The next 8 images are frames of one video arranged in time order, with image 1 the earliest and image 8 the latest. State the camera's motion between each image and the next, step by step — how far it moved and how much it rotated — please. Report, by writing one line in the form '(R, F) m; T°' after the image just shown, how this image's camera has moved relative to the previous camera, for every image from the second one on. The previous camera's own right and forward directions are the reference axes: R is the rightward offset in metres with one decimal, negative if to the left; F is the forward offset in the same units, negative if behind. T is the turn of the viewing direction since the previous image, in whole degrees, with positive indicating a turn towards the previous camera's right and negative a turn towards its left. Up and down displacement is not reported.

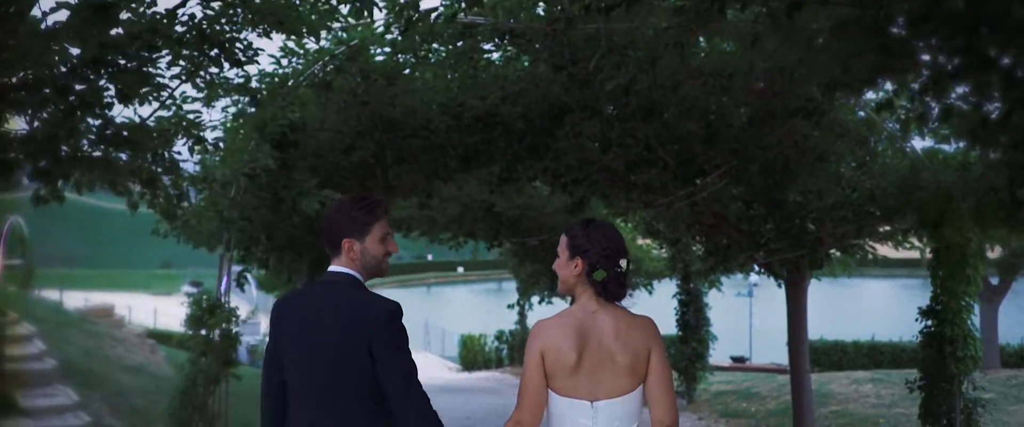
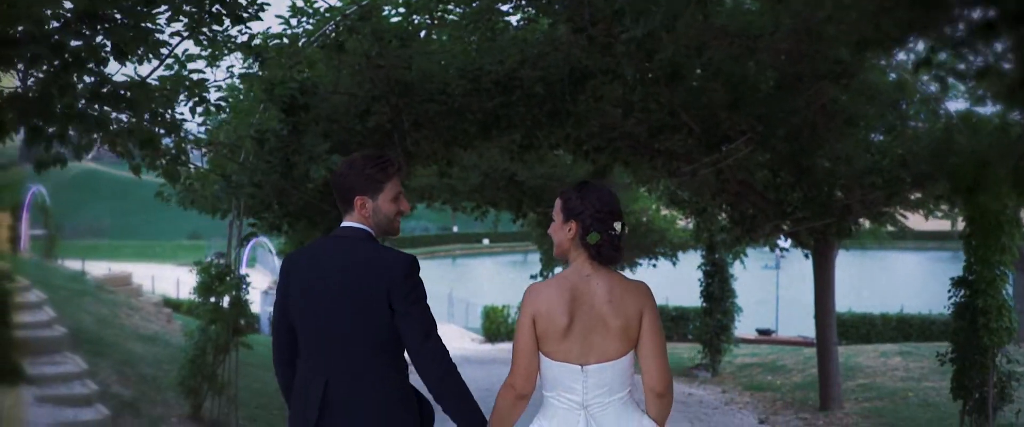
(+0.1, +0.2) m; -1°
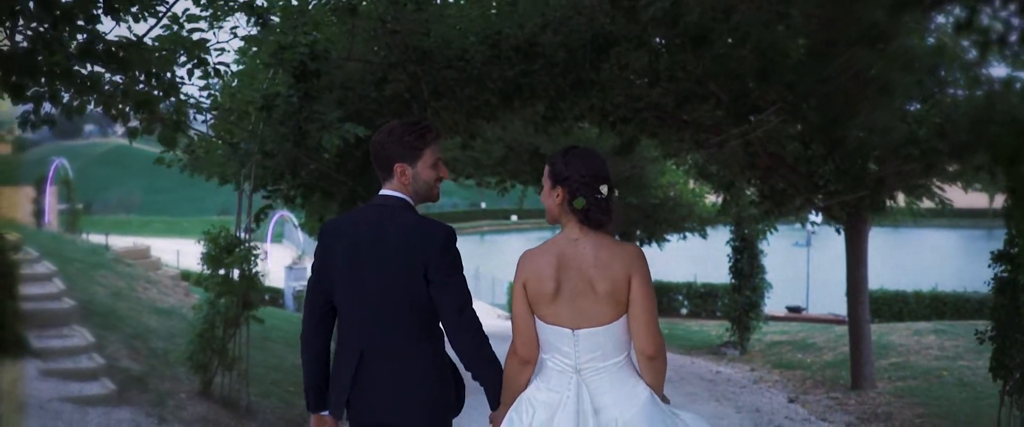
(+0.1, +0.3) m; -2°
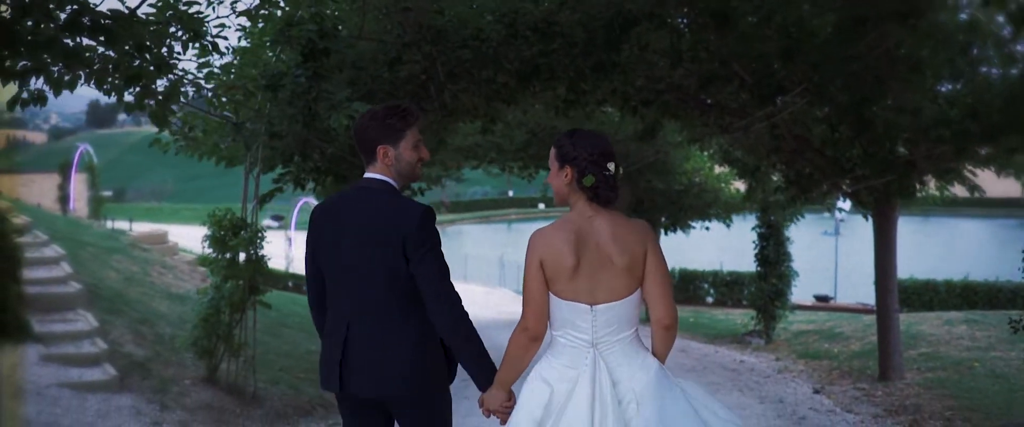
(+0.1, +0.2) m; -2°
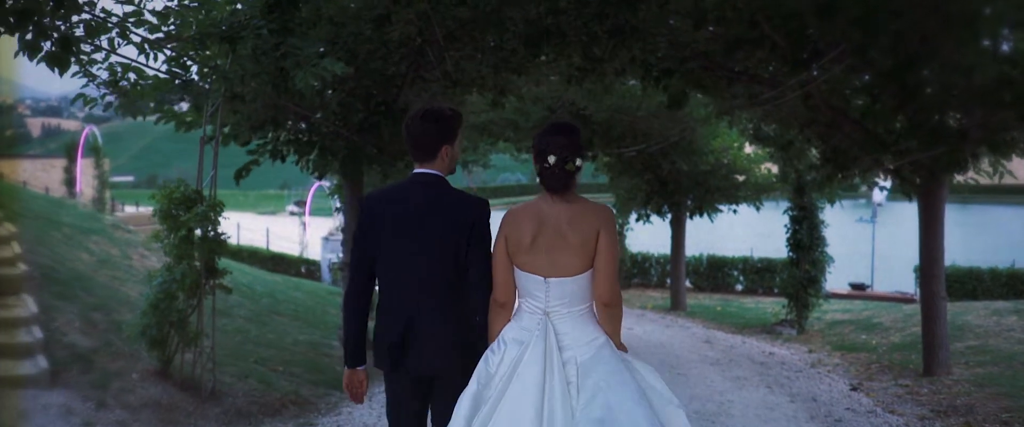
(+0.2, +0.8) m; -2°
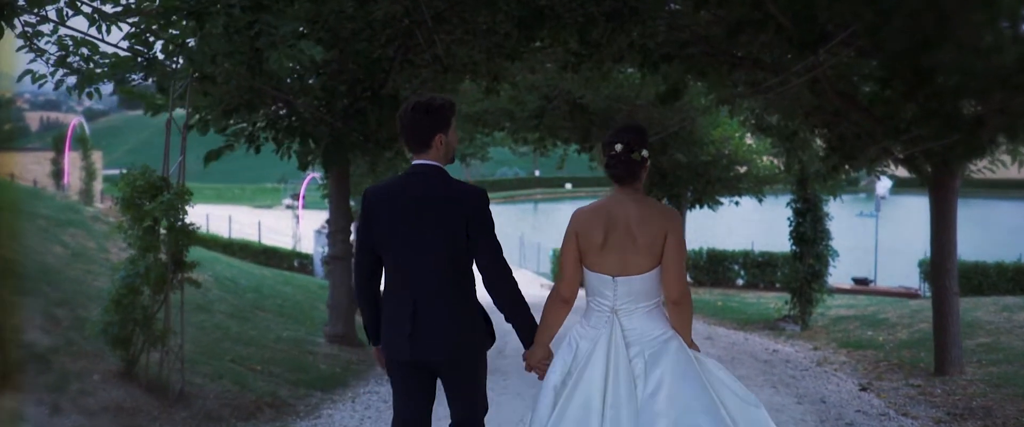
(0.0, +0.4) m; 0°
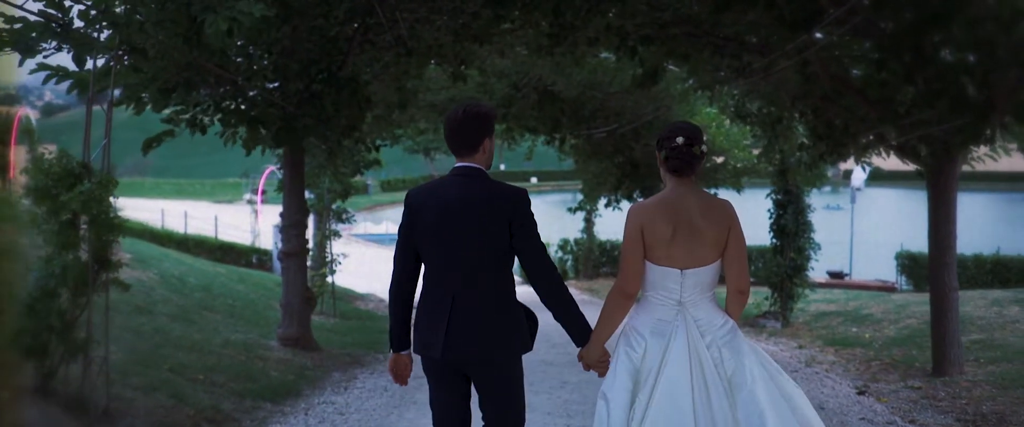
(0.0, +0.6) m; +2°
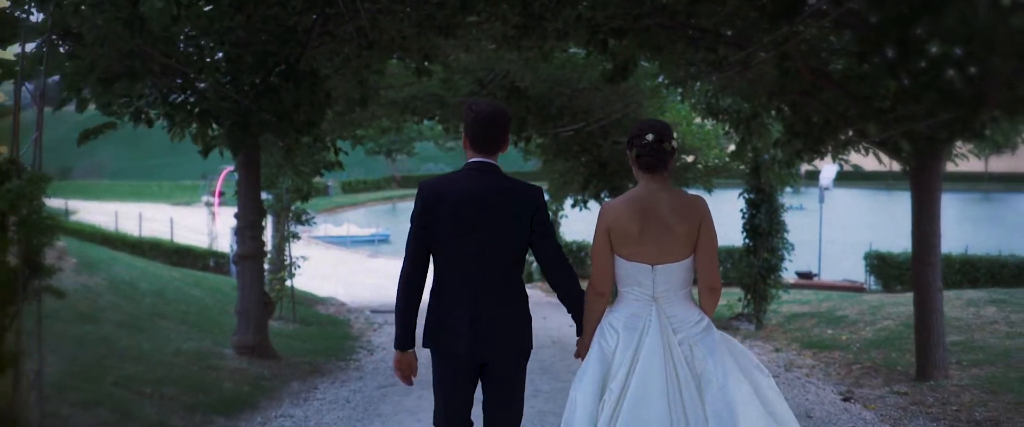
(-0.1, +0.4) m; +2°
